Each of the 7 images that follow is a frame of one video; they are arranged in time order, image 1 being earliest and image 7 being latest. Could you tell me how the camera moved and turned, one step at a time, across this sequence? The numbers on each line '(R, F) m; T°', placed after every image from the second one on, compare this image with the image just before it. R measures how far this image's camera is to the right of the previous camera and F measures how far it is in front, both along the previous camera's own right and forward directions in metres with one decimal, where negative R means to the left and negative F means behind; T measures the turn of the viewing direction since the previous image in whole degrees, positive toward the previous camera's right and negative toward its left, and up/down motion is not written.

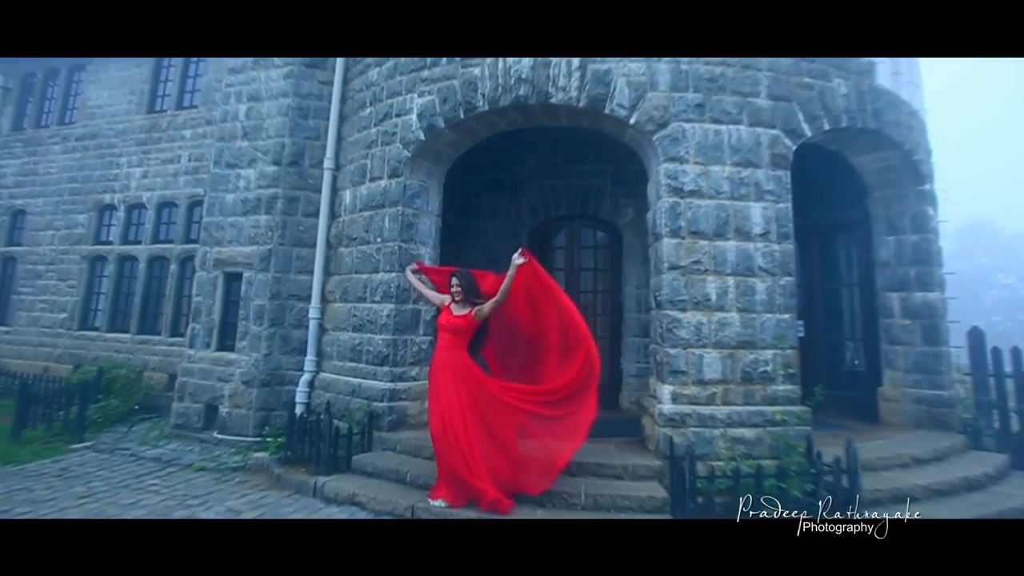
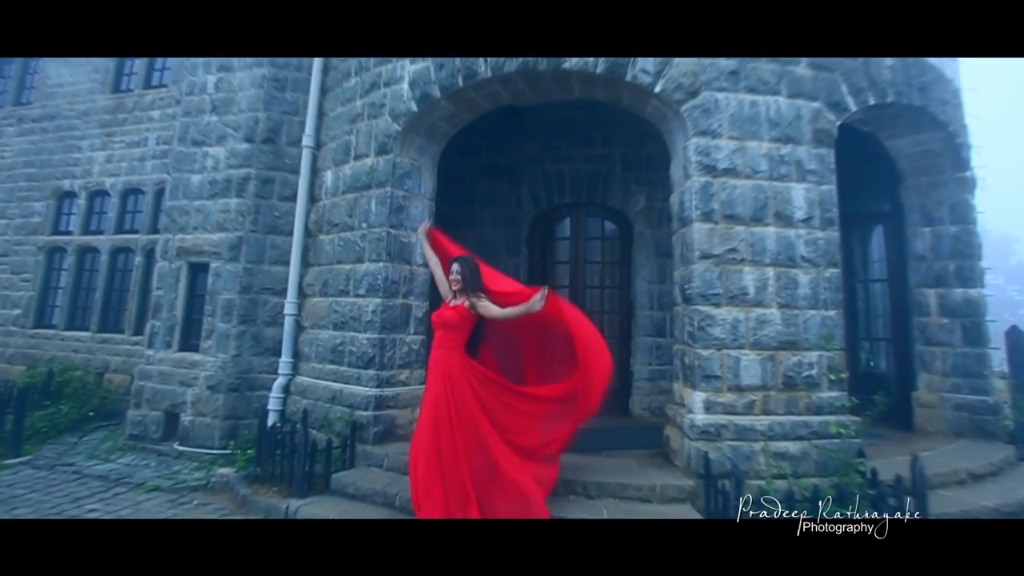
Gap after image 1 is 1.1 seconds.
(-0.2, +0.6) m; +2°
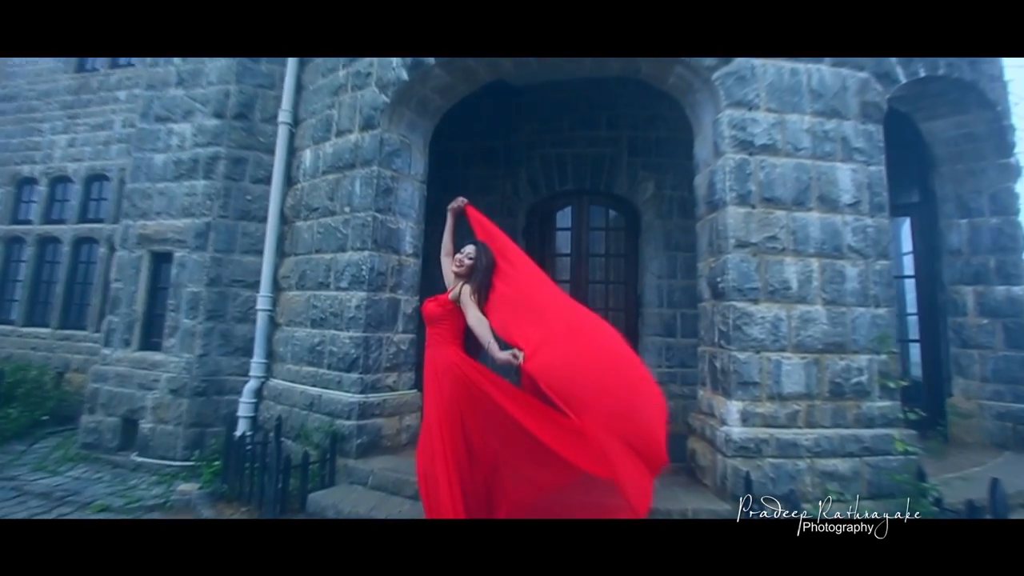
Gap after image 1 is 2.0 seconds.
(-0.1, +0.6) m; +1°
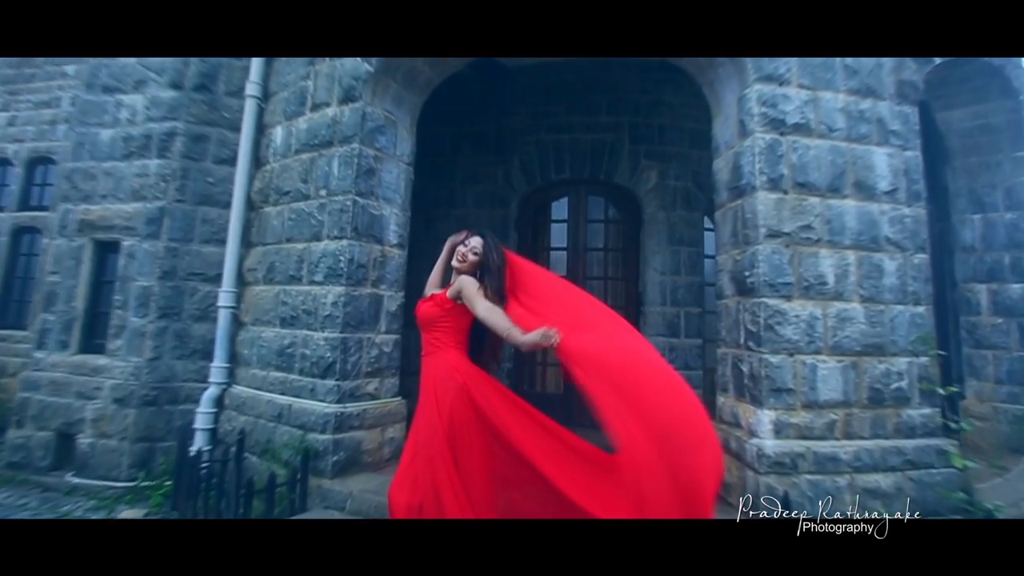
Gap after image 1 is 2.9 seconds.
(-0.2, +0.5) m; +3°
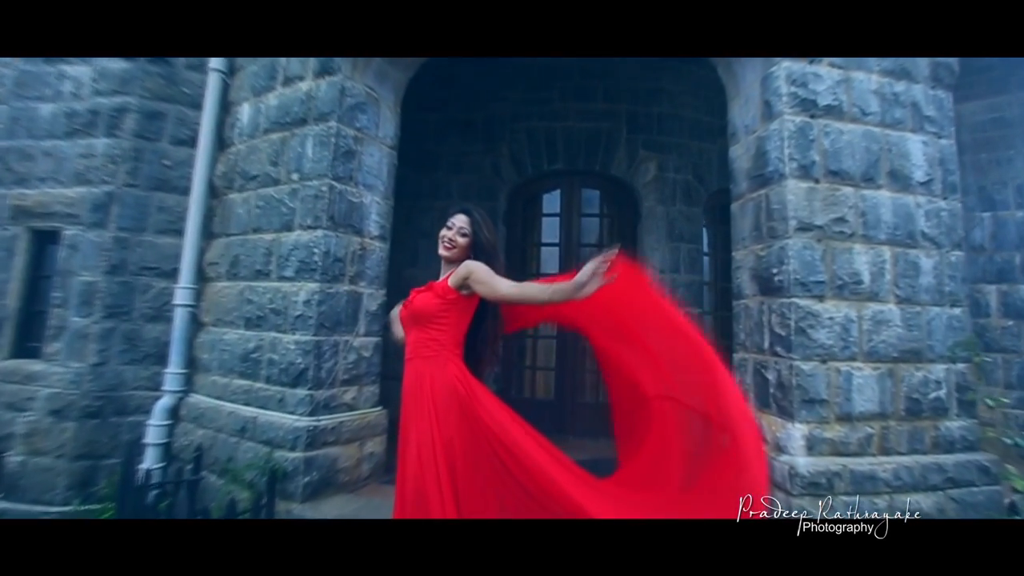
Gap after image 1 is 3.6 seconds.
(-0.1, +0.4) m; +3°
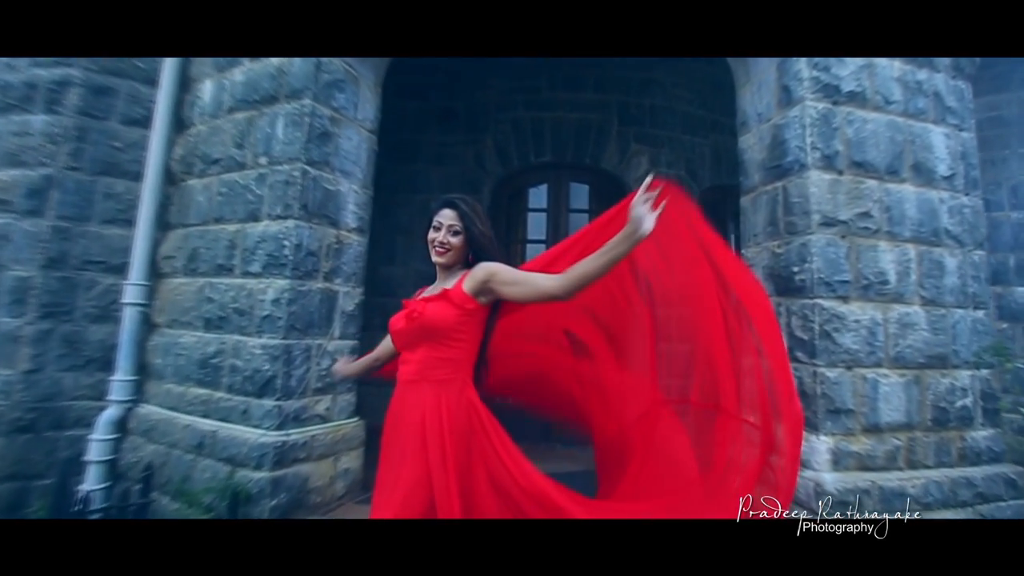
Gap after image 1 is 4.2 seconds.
(-0.1, +0.3) m; +3°
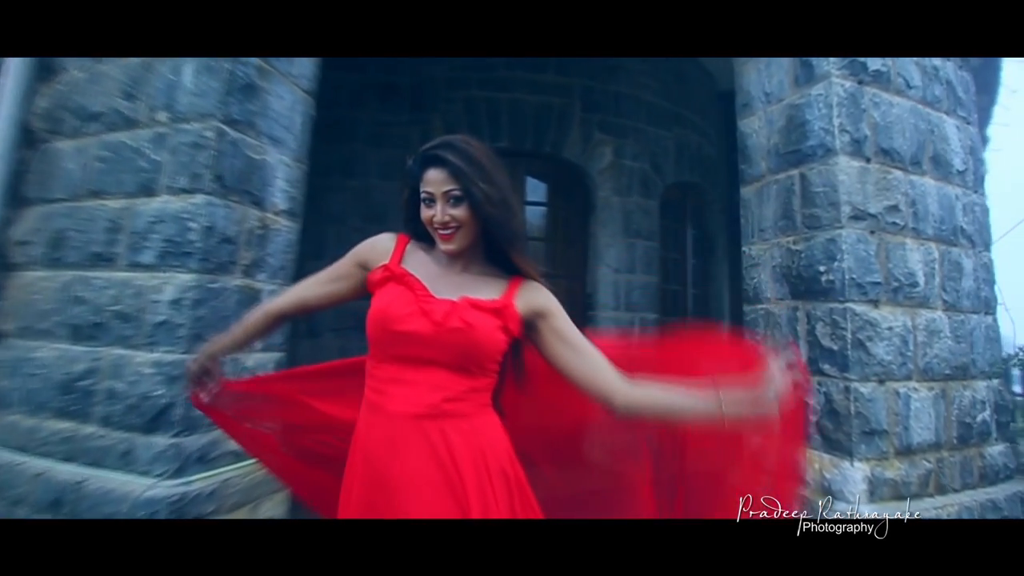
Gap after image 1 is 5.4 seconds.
(-0.3, +0.6) m; +8°
